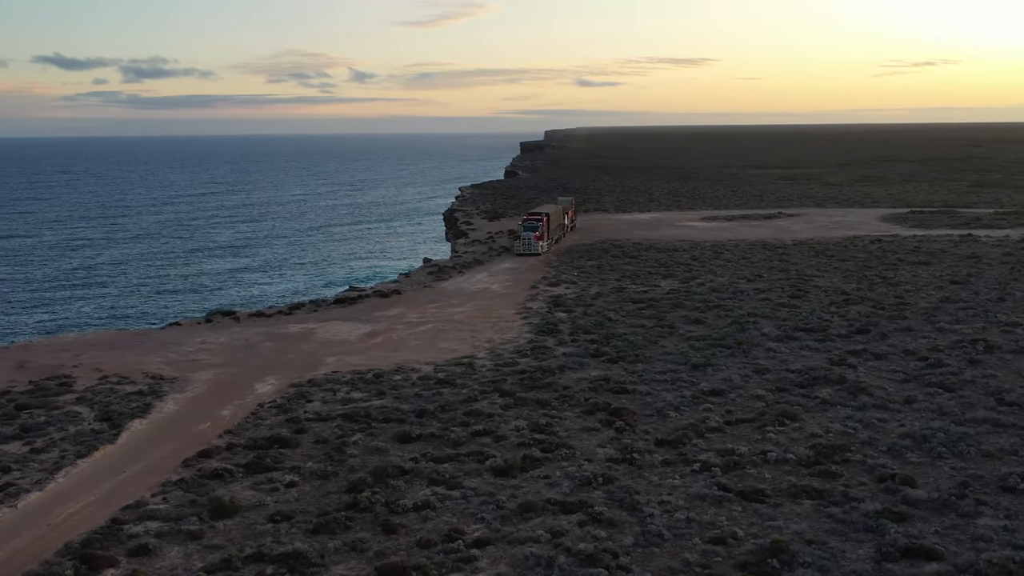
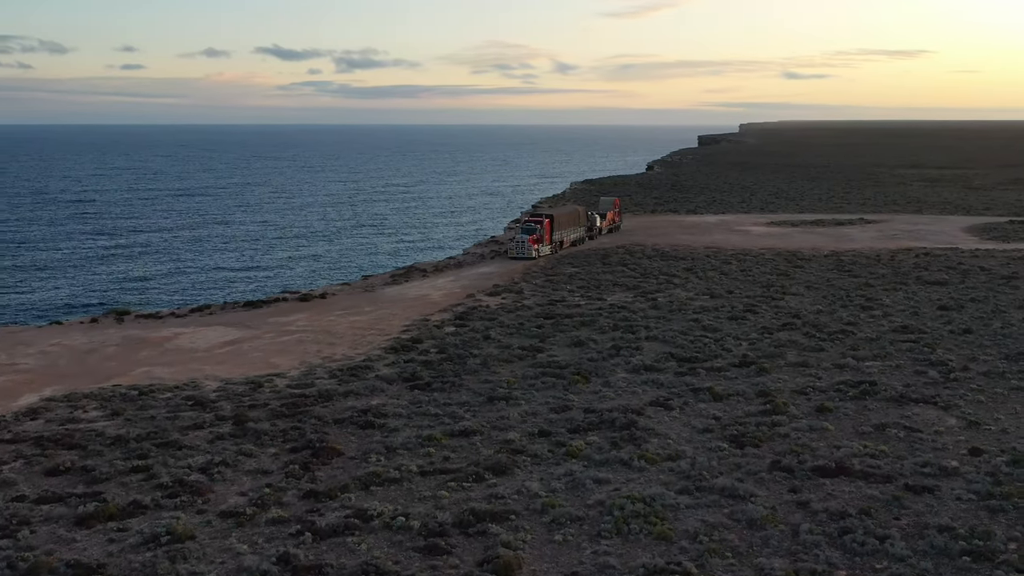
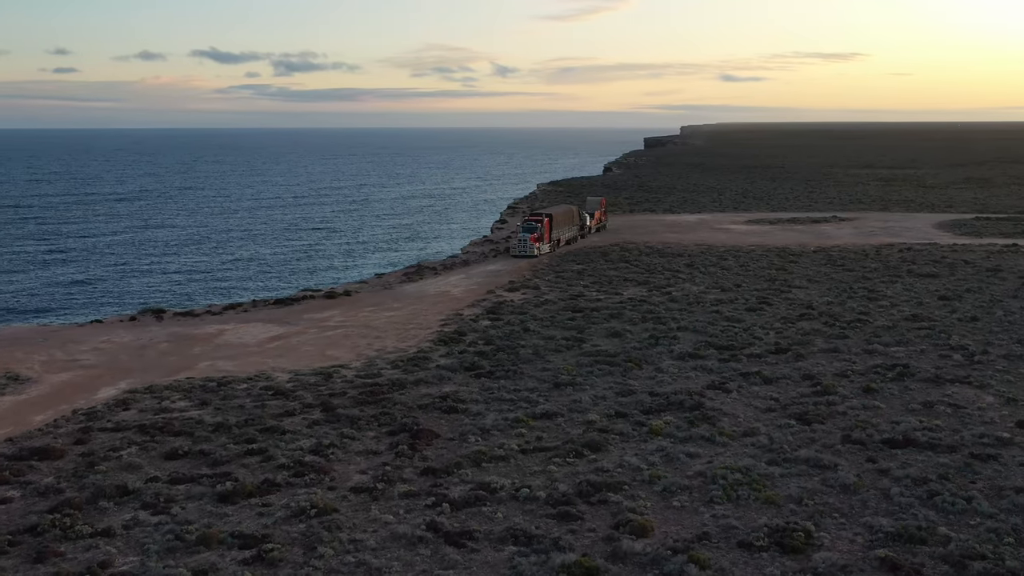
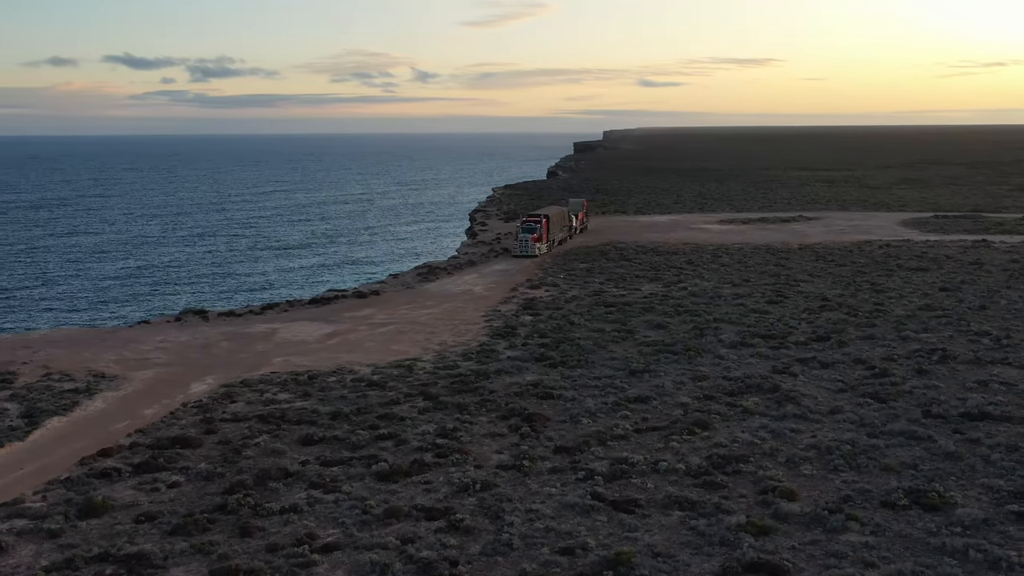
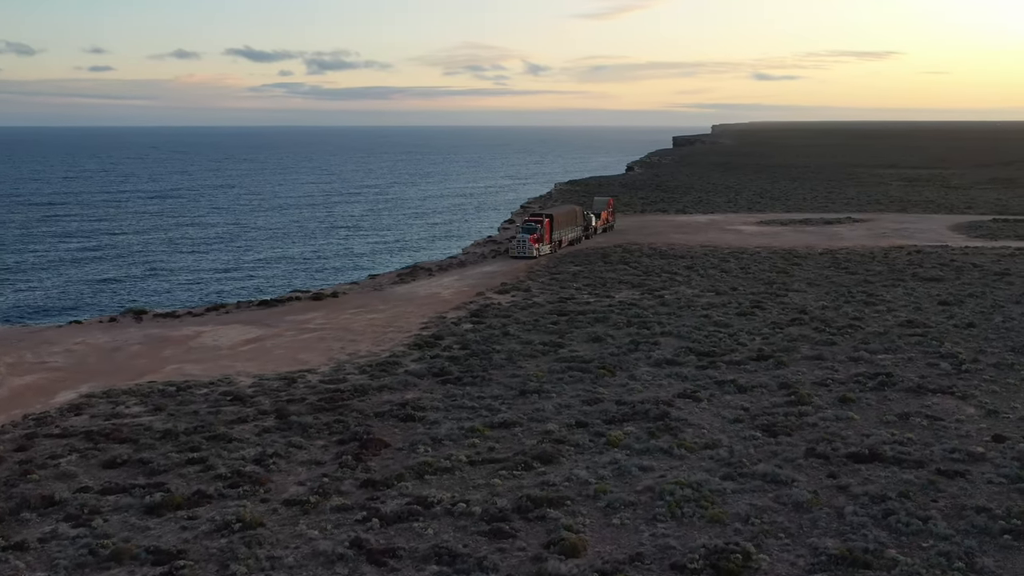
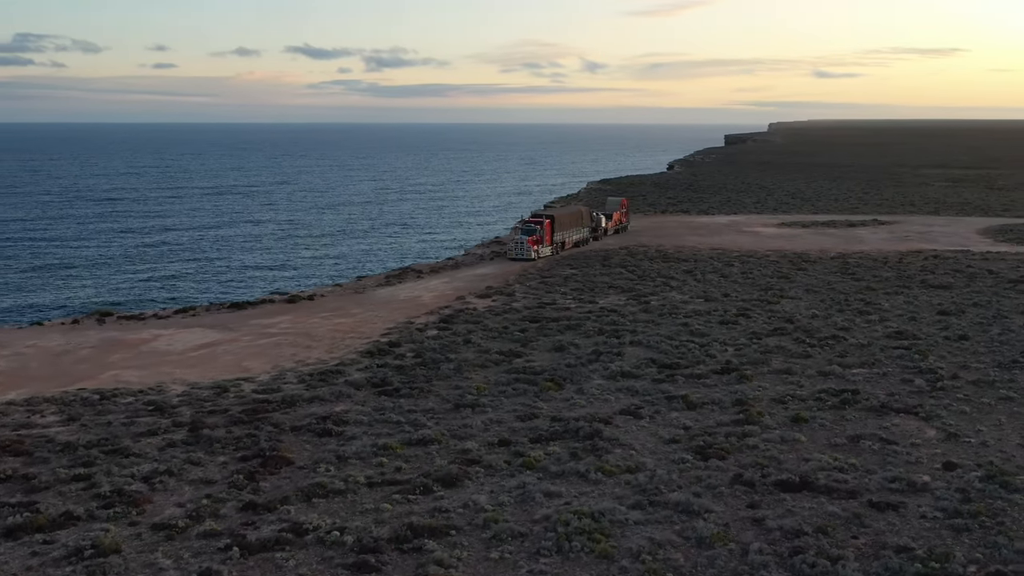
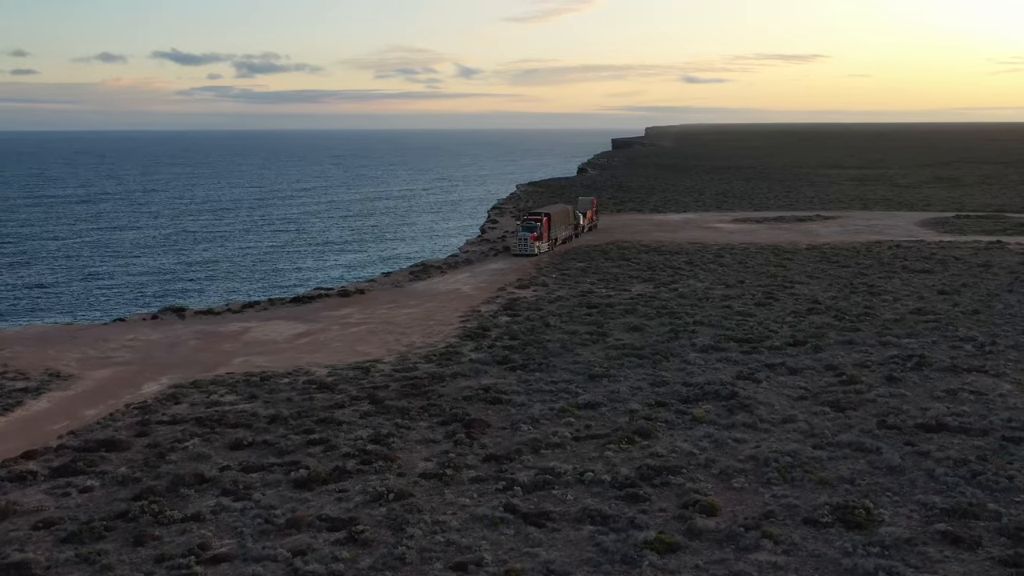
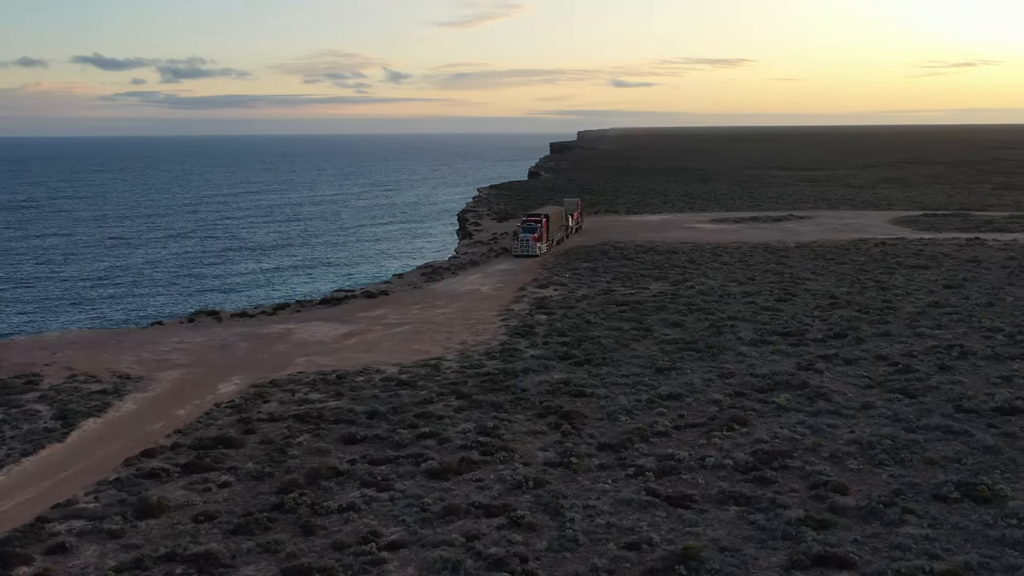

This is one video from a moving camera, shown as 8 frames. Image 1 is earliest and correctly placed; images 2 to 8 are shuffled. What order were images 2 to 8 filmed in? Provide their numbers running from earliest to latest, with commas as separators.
8, 4, 7, 3, 5, 2, 6
